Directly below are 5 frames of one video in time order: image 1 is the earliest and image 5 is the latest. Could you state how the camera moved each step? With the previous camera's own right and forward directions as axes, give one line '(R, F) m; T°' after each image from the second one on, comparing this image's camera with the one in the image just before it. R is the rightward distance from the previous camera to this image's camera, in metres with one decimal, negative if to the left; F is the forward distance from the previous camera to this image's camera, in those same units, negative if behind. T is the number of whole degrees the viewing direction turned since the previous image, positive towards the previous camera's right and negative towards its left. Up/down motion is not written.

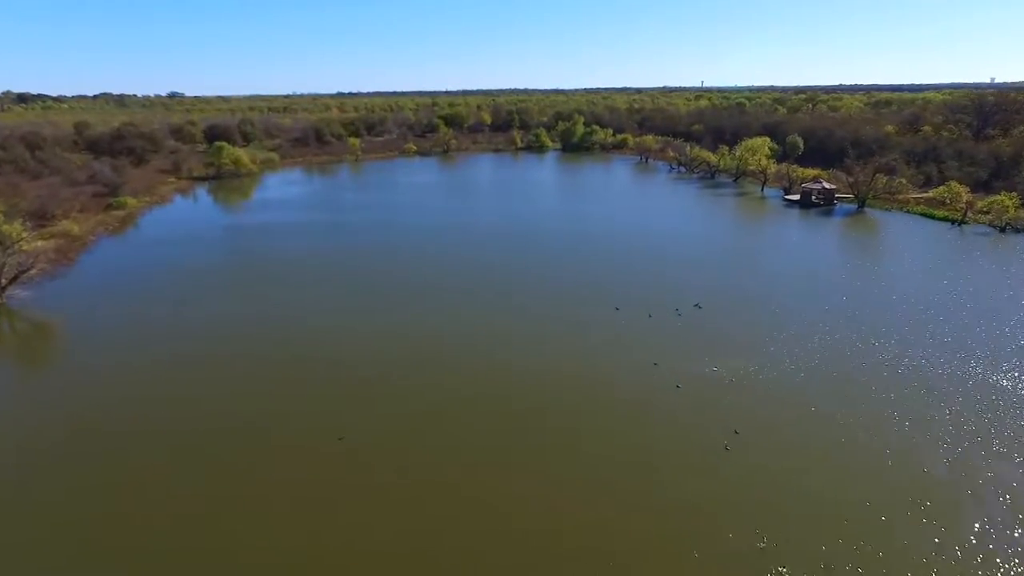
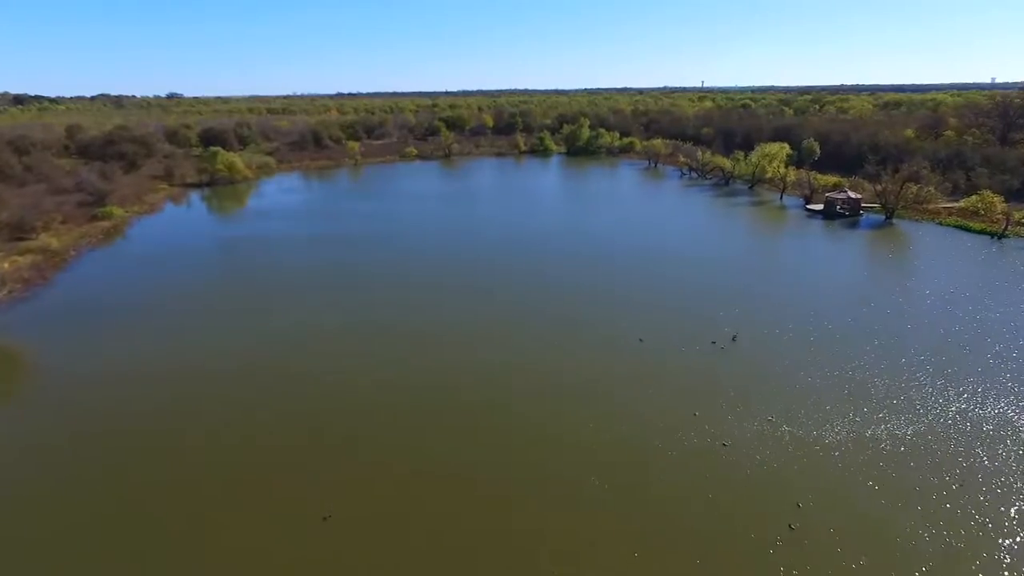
(-0.2, +0.9) m; 0°
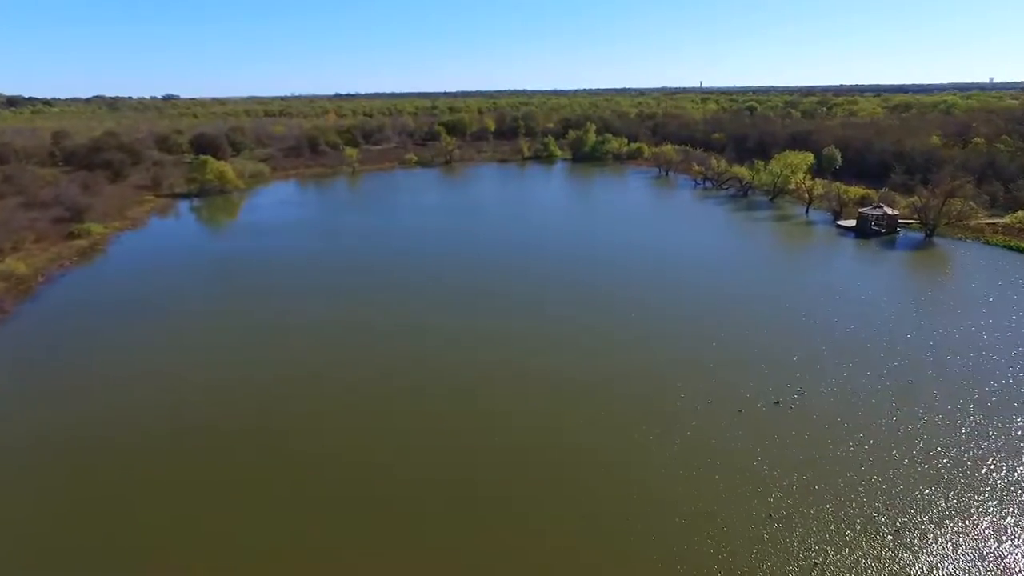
(-0.2, +1.2) m; 0°
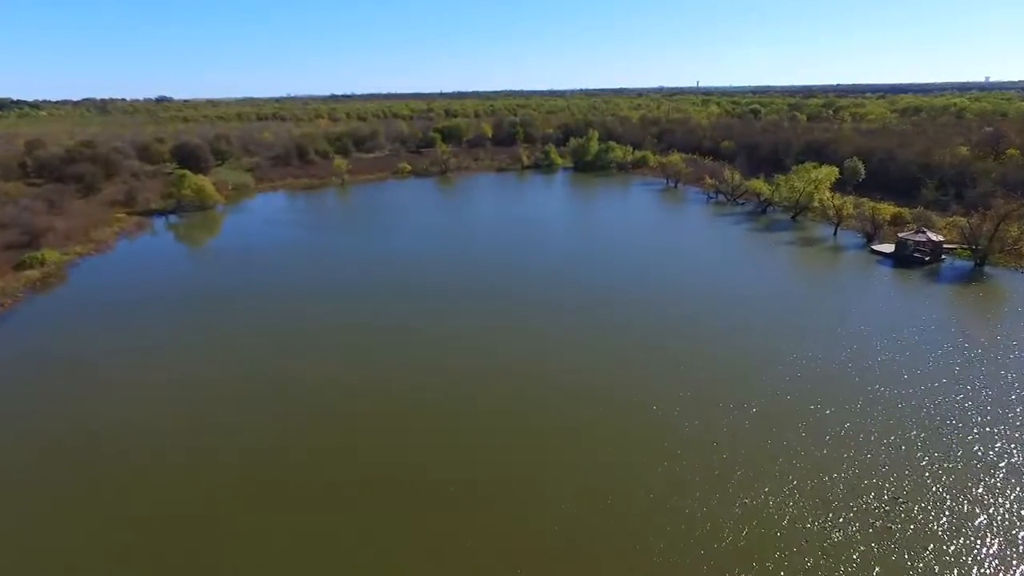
(-0.1, +1.5) m; 0°
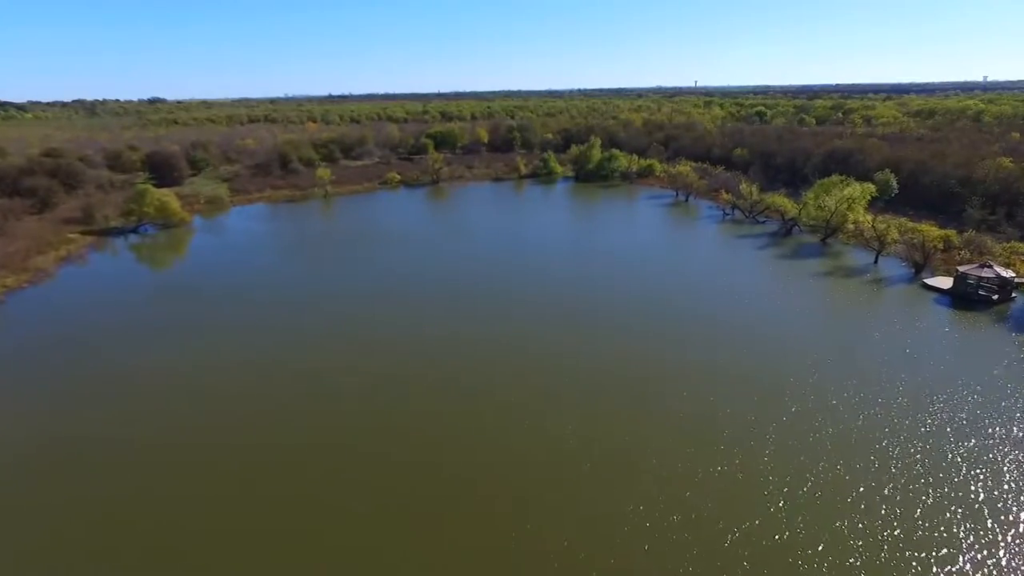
(+0.1, +2.0) m; 0°
